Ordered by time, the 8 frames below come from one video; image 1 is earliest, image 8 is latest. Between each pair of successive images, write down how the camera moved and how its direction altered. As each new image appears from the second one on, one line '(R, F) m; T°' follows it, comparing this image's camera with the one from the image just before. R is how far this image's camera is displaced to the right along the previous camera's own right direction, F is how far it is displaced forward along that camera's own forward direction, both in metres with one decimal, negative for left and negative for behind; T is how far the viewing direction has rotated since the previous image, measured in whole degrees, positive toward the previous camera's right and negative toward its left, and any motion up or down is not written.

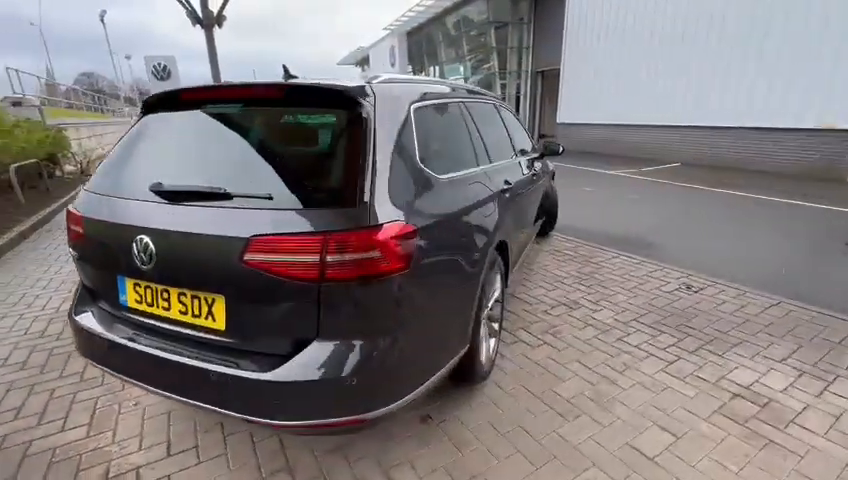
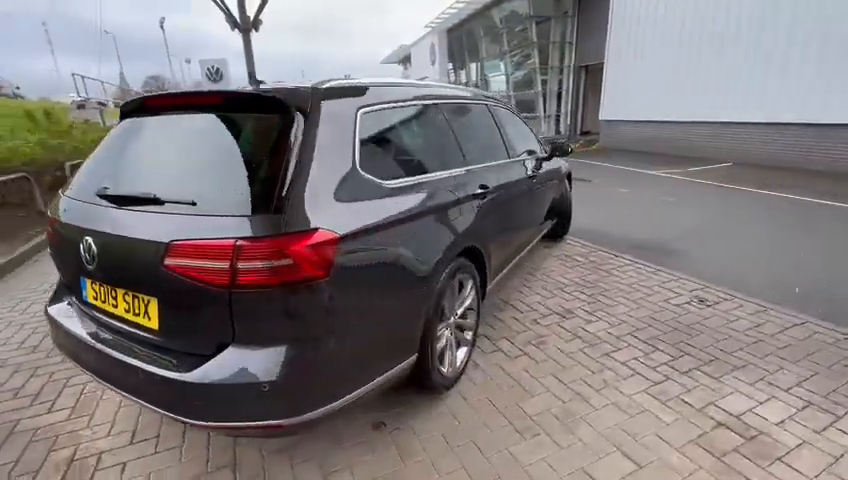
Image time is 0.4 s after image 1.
(+0.5, +0.1) m; -6°
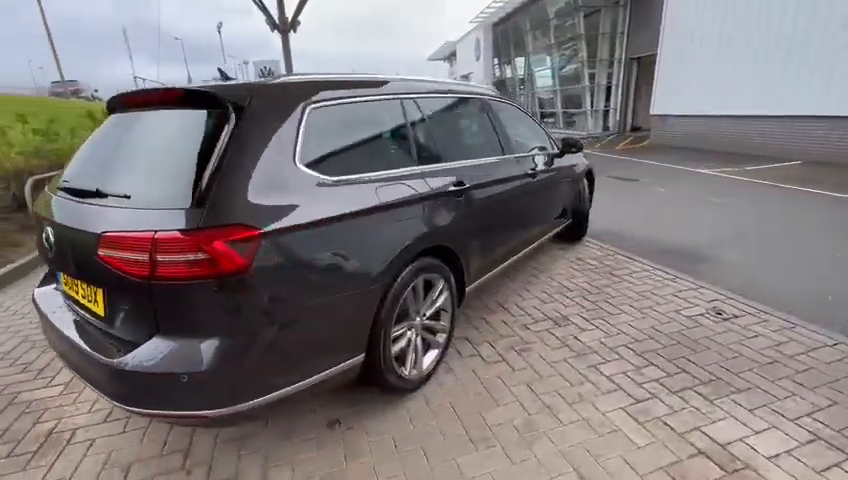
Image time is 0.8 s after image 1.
(+0.5, +0.1) m; -7°
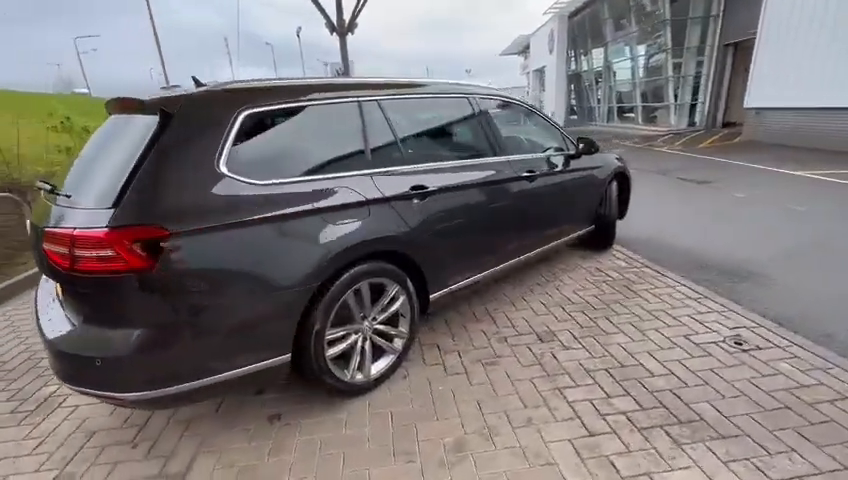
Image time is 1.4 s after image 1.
(+0.8, +0.1) m; -10°
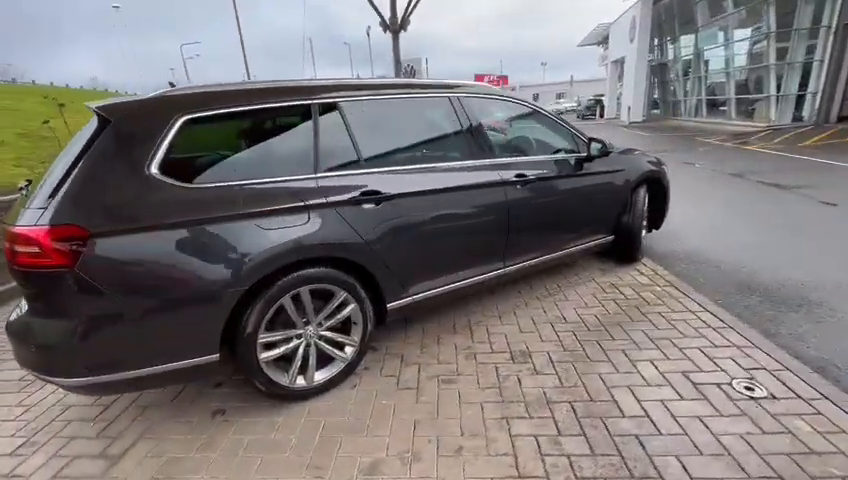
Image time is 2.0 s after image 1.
(+0.8, +0.2) m; -10°
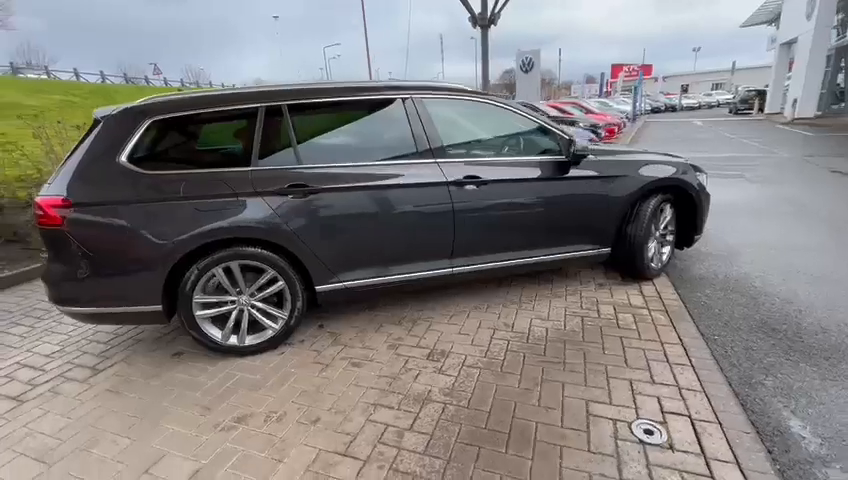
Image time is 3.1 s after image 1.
(+1.4, 0.0) m; -16°
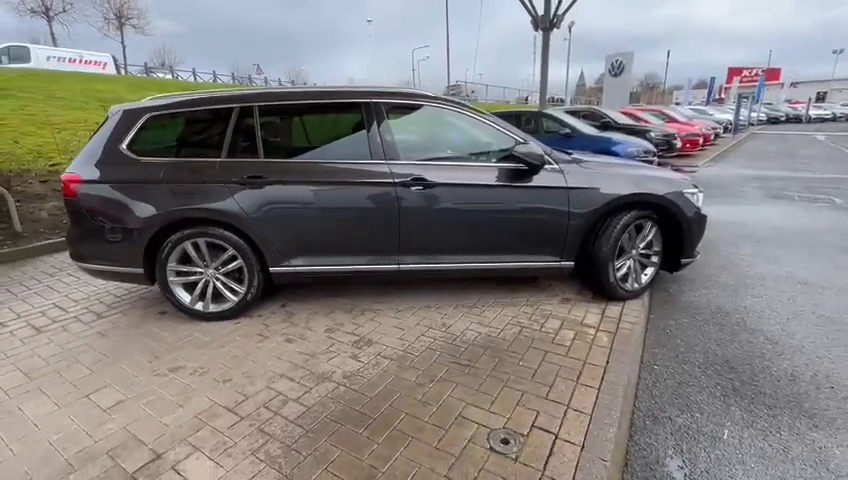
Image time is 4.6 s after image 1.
(+1.1, -0.1) m; -11°
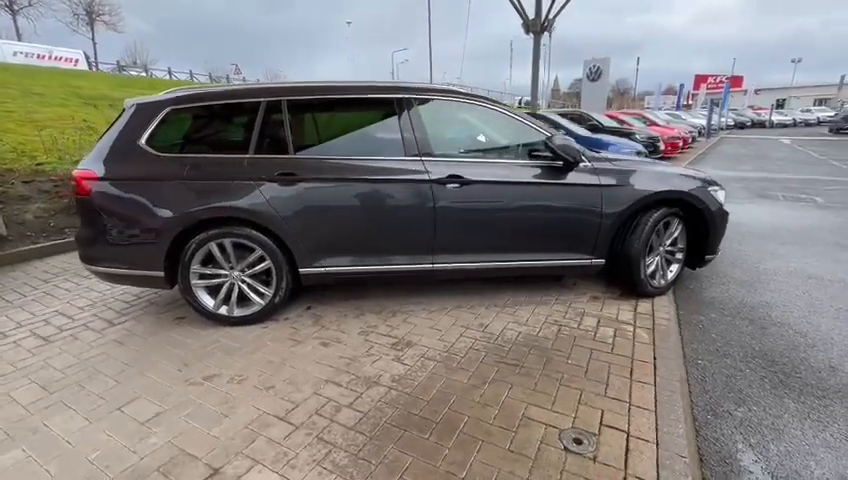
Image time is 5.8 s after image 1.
(-0.5, +0.1) m; +3°
